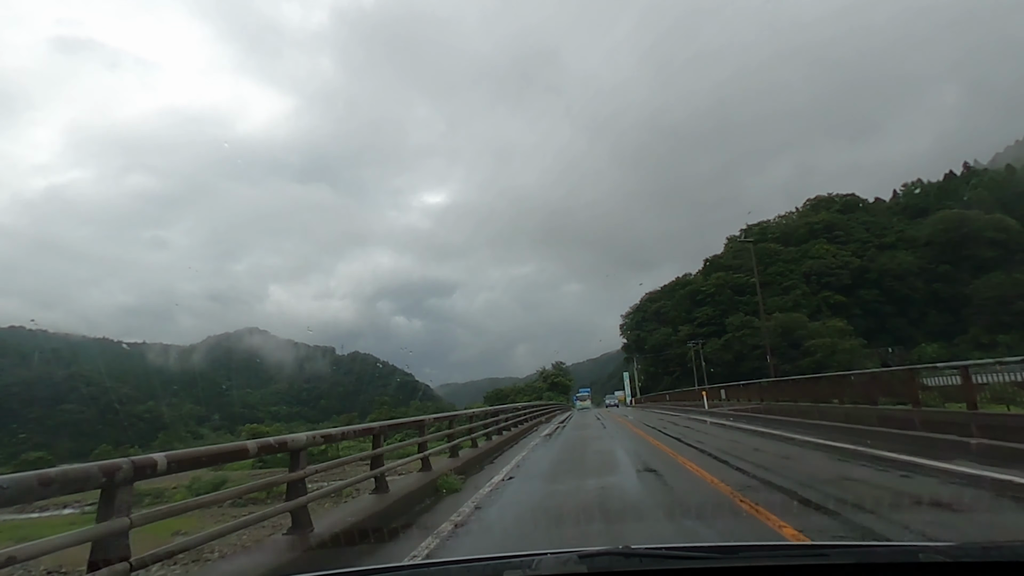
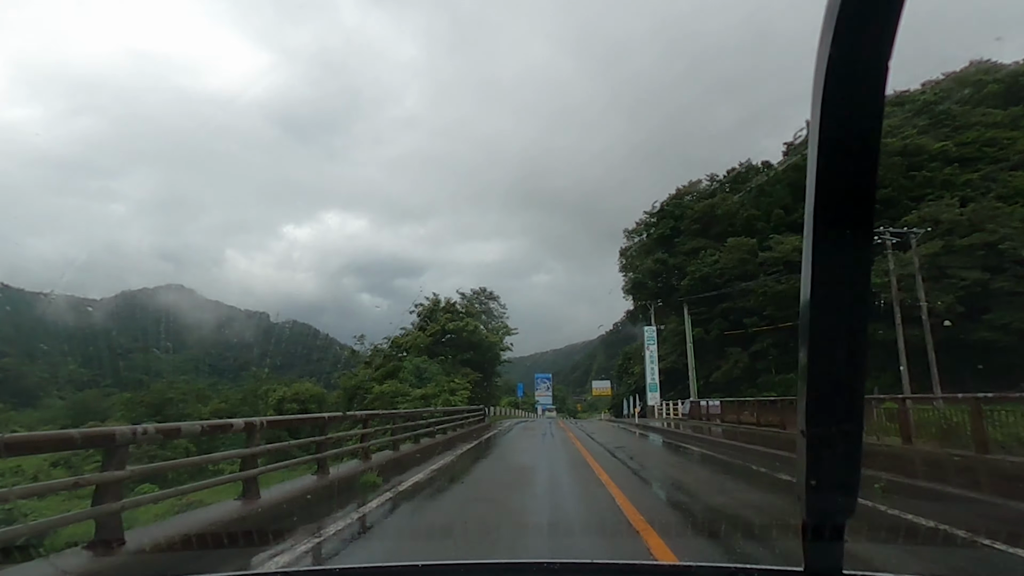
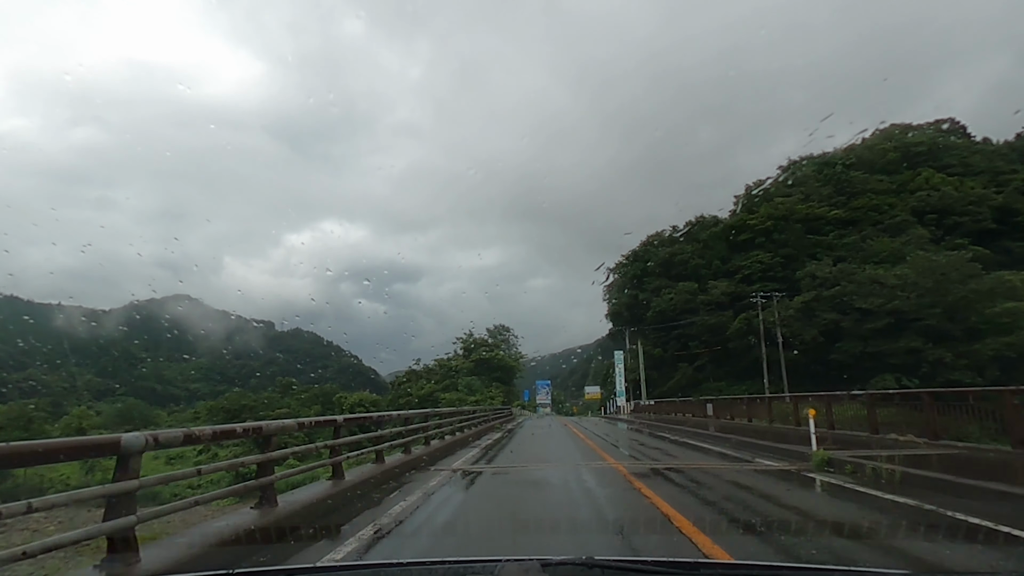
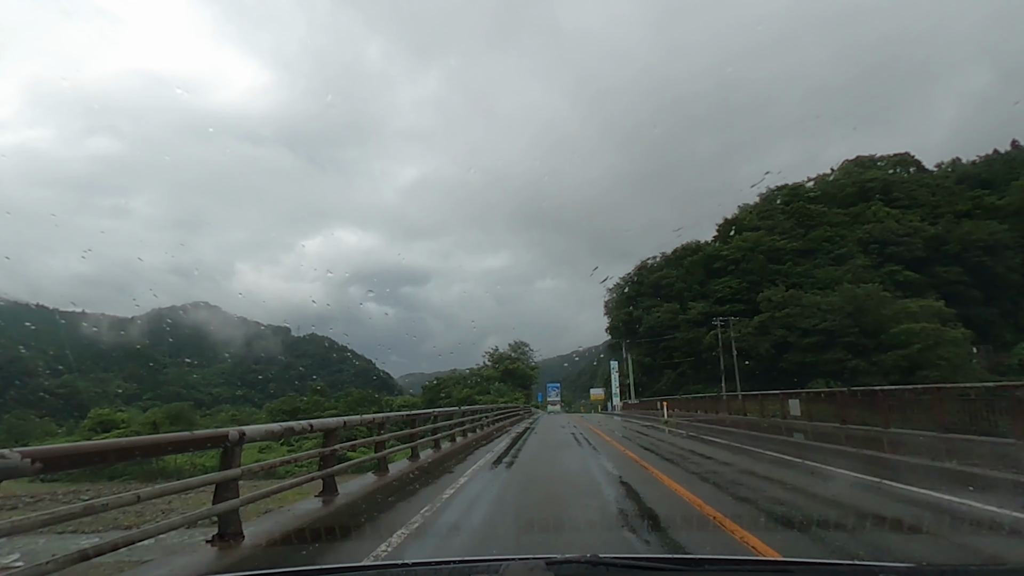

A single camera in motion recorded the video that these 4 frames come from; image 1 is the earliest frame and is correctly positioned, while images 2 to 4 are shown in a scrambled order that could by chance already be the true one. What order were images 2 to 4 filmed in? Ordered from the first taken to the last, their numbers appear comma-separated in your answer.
4, 3, 2
